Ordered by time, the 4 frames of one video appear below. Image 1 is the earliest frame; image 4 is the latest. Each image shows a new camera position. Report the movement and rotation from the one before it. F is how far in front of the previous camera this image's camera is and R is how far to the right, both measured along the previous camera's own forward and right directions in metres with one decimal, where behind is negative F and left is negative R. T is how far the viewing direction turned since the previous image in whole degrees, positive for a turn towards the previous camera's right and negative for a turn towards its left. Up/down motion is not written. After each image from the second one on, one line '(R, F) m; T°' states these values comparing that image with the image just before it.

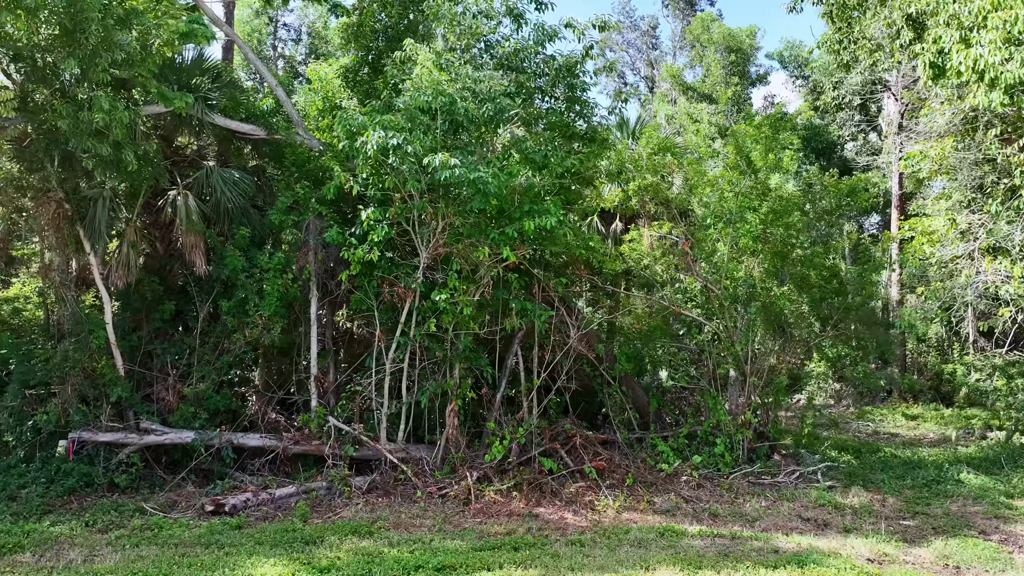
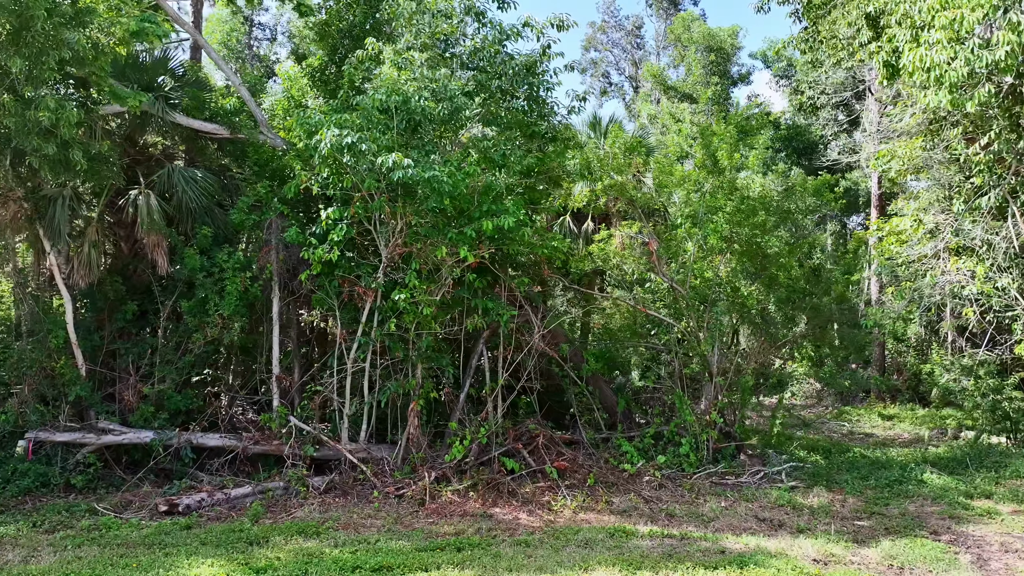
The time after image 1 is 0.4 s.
(+0.4, 0.0) m; 0°
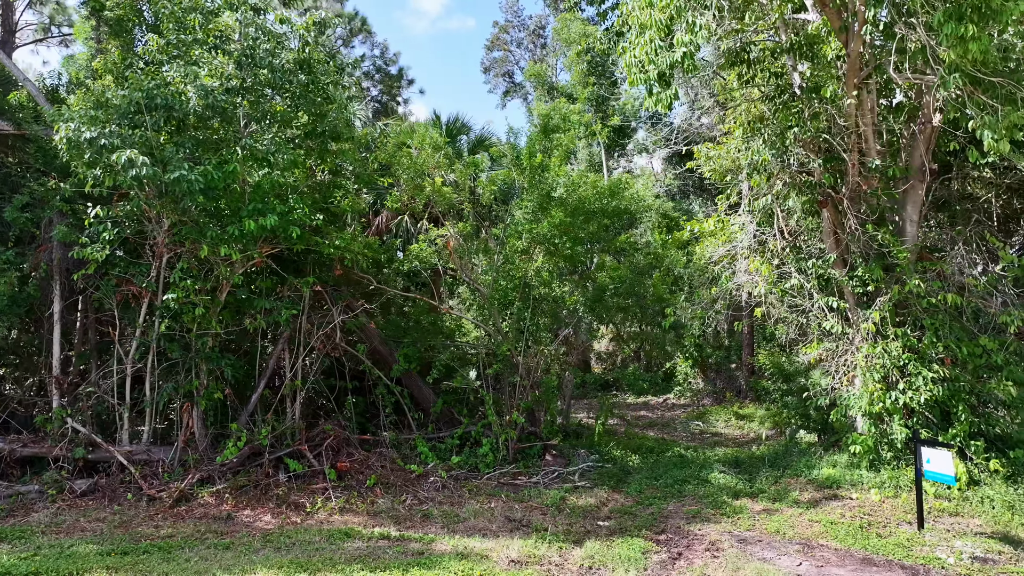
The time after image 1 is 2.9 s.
(+2.2, 0.0) m; +2°
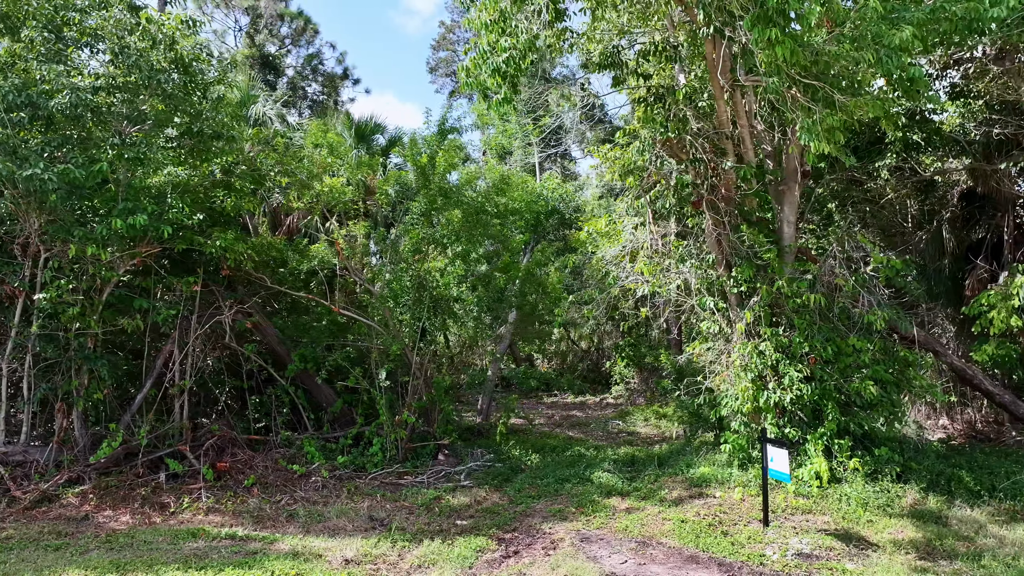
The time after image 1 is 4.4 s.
(+1.2, 0.0) m; +1°
